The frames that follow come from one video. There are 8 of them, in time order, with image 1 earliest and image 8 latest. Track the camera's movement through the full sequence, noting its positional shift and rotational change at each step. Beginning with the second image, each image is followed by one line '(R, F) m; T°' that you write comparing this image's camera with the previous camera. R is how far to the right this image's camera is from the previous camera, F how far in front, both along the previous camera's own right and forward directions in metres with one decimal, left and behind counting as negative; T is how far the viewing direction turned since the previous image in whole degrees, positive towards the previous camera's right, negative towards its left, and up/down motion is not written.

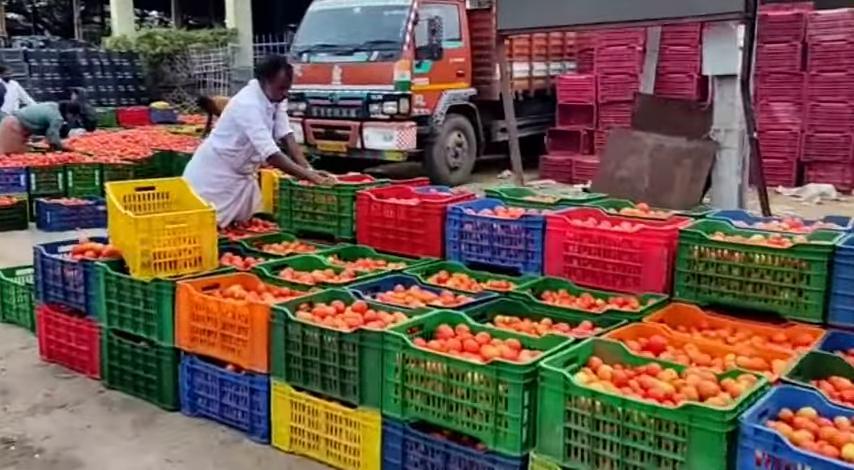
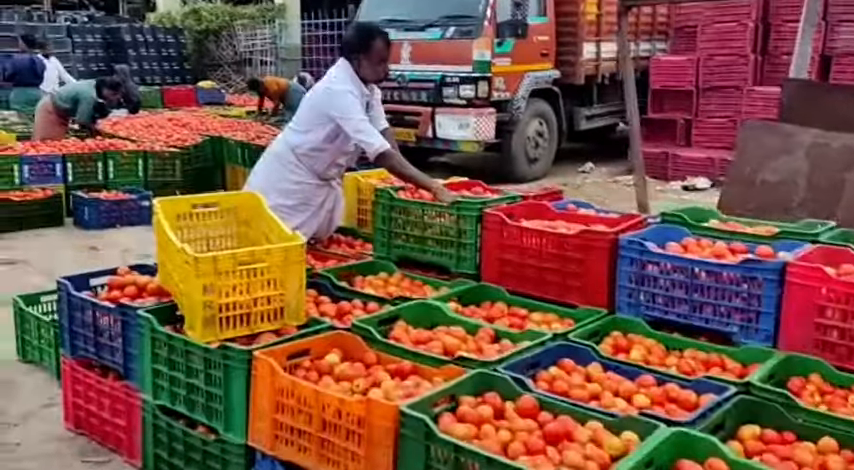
(-0.7, +1.4) m; -3°
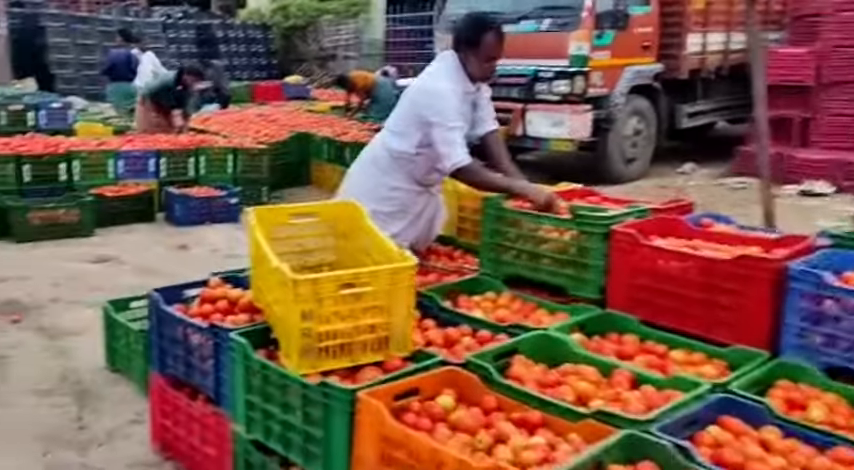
(-0.2, +0.4) m; -6°
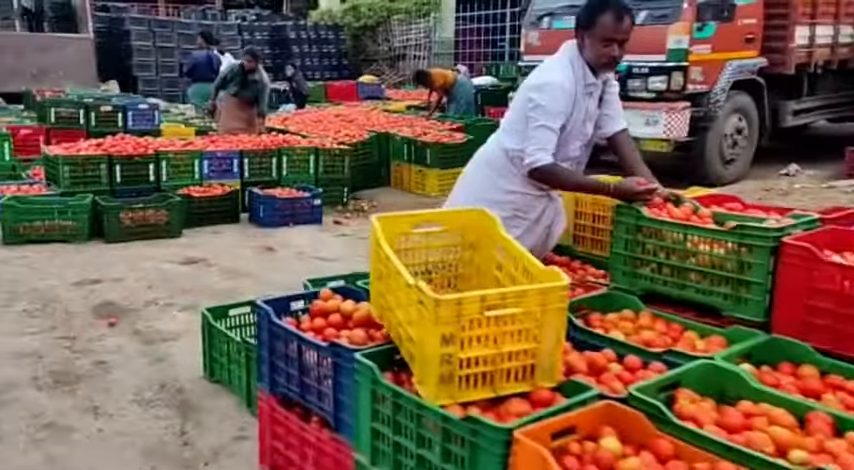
(-0.3, +0.3) m; -5°
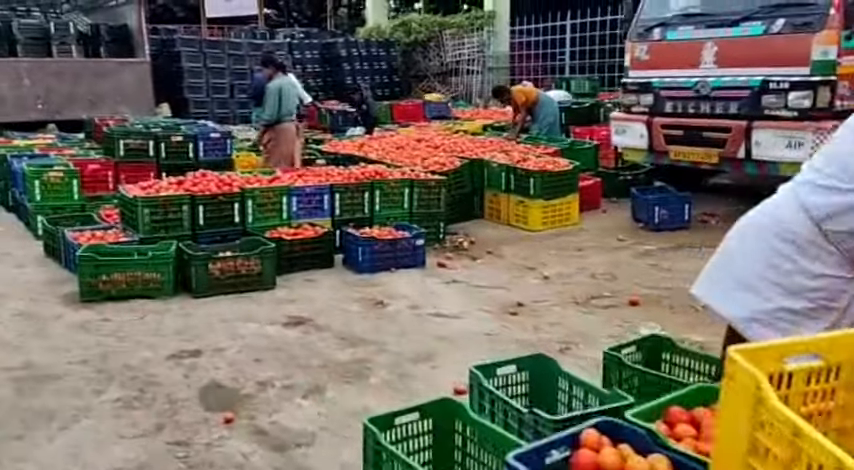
(-1.0, +1.0) m; -3°
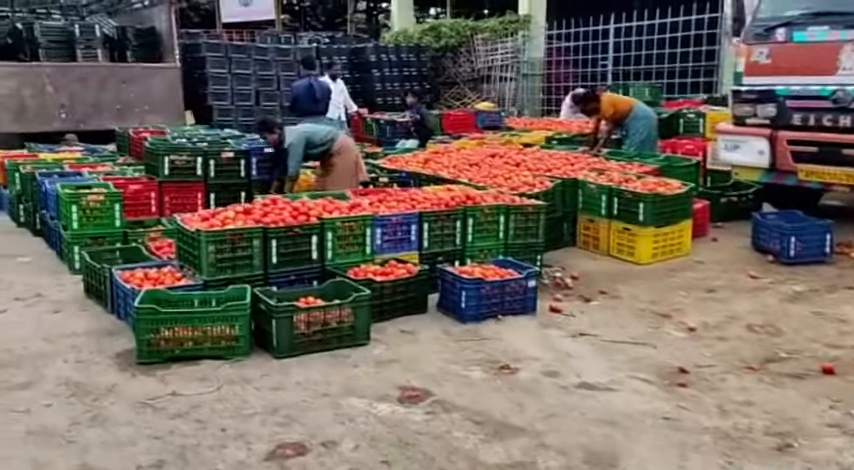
(-1.0, +1.2) m; -1°
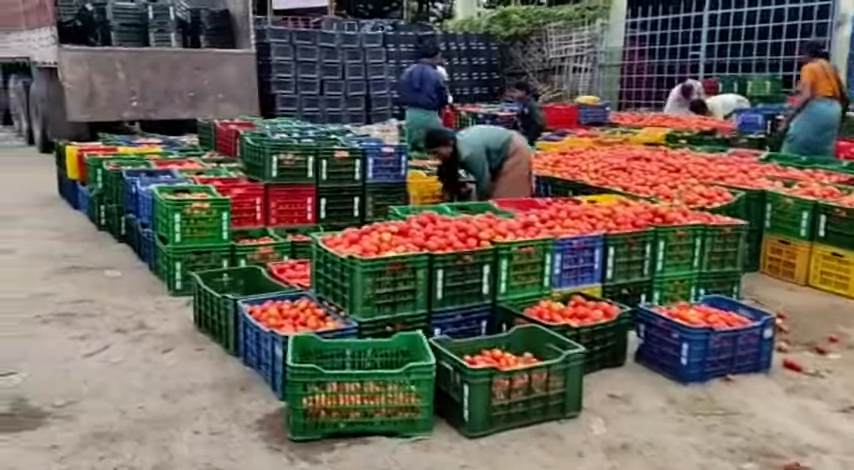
(-1.3, +1.3) m; -3°
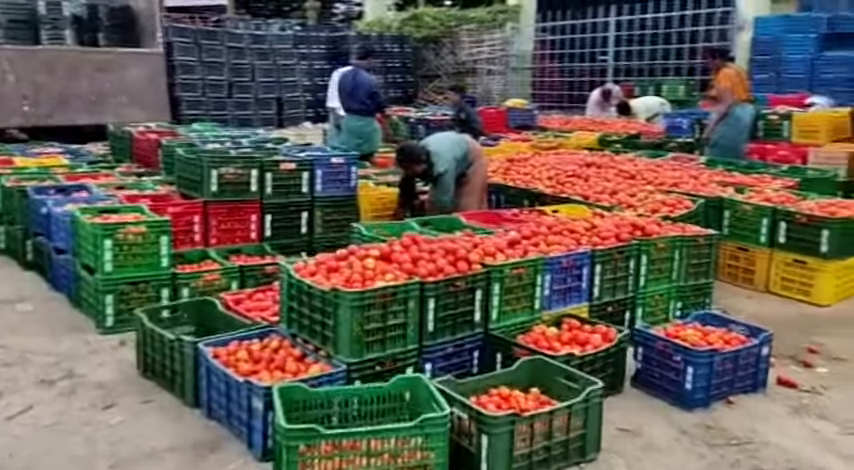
(-0.5, +0.5) m; +8°
